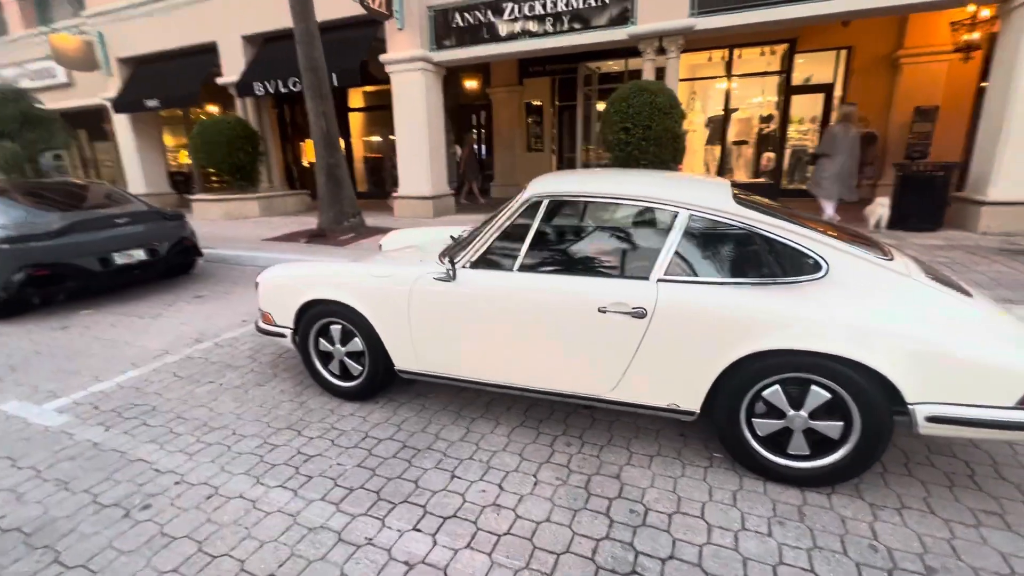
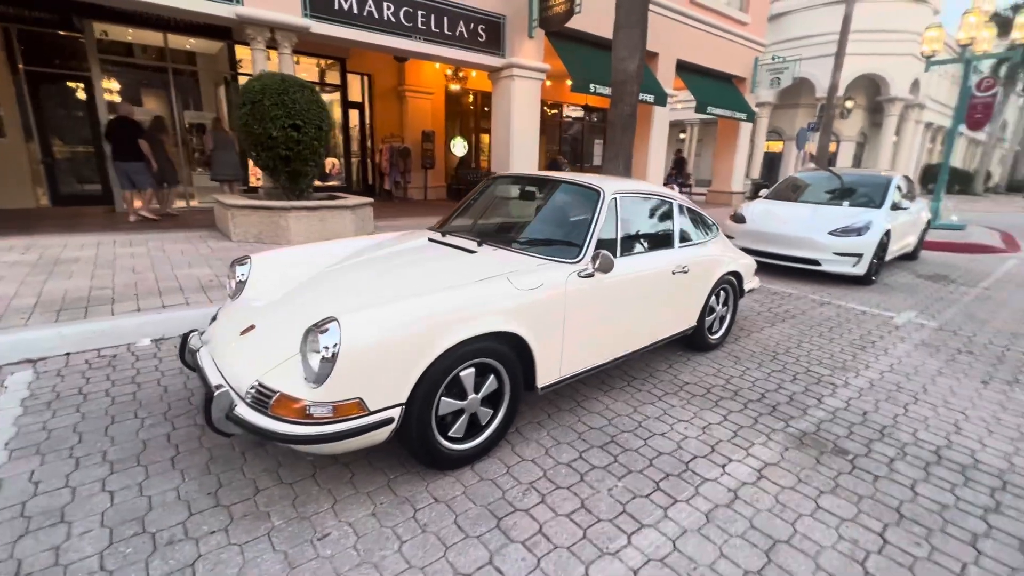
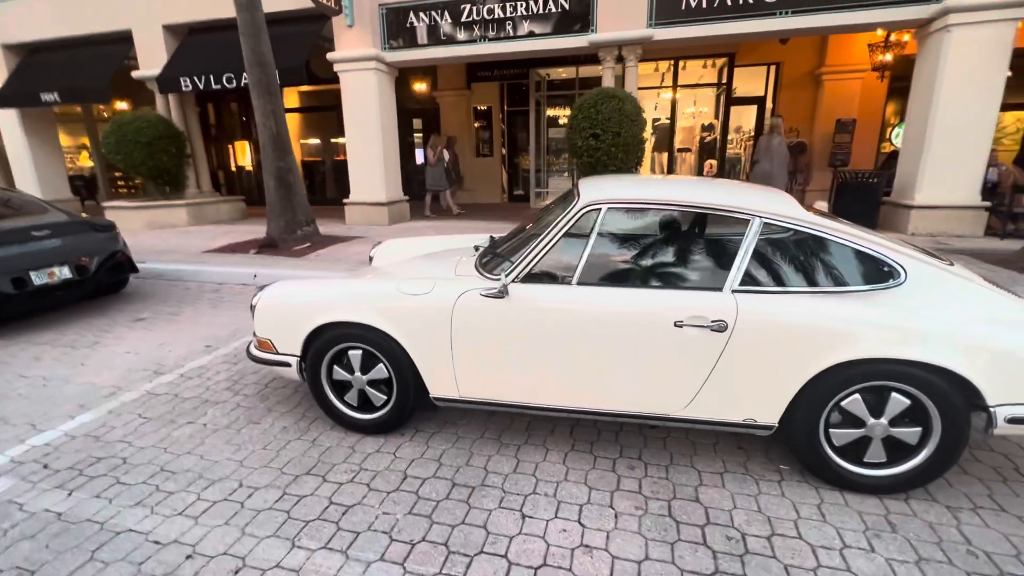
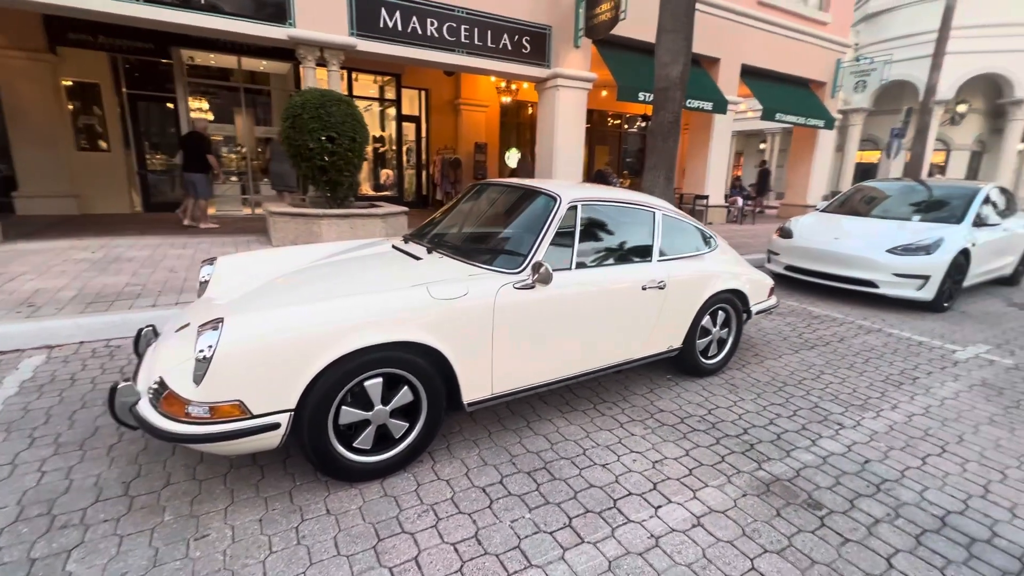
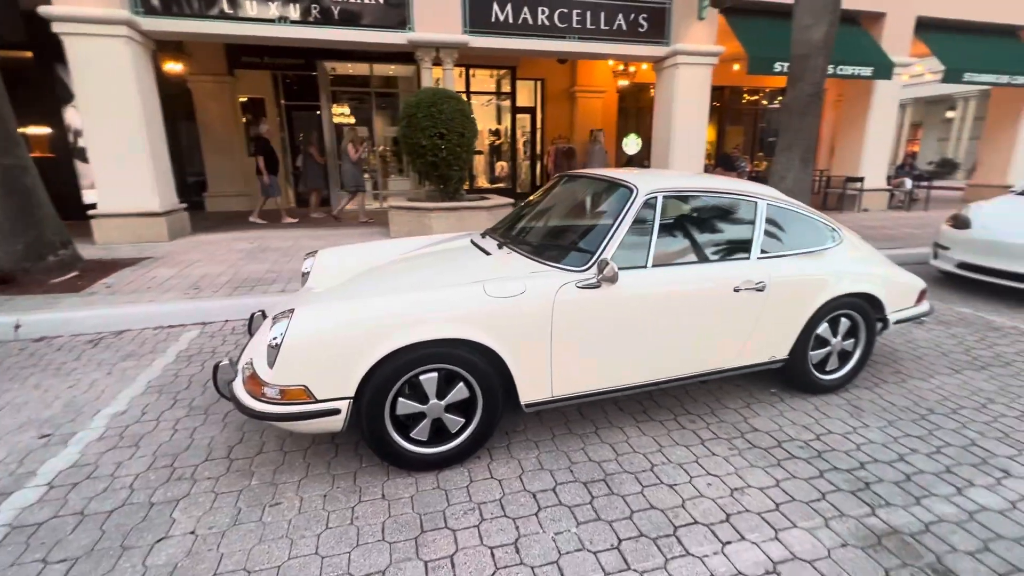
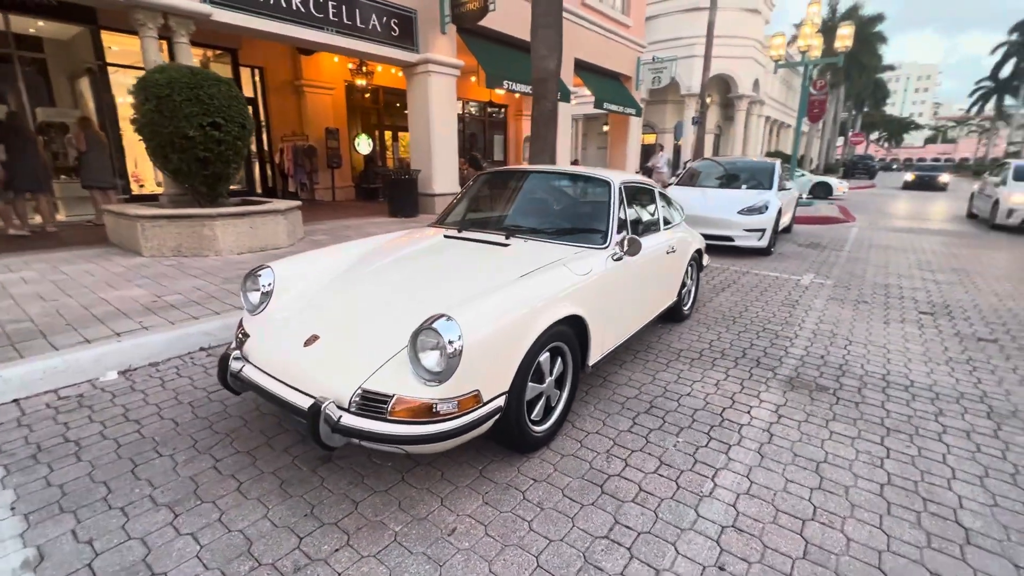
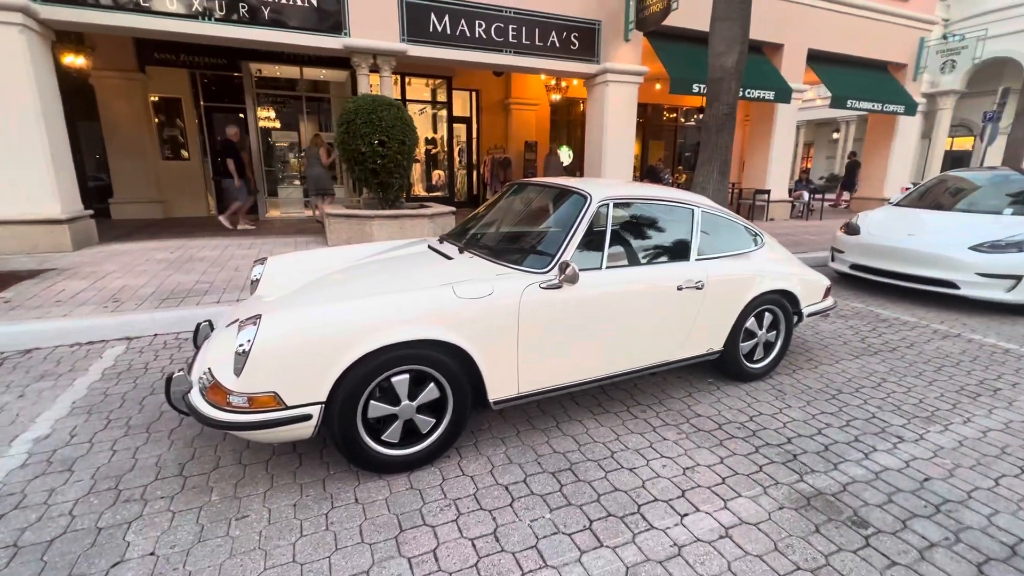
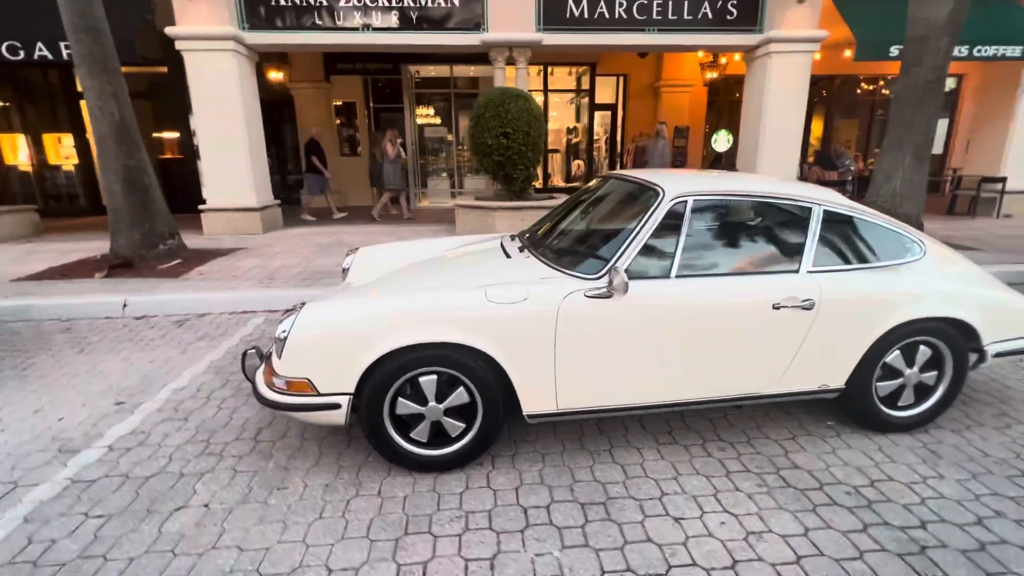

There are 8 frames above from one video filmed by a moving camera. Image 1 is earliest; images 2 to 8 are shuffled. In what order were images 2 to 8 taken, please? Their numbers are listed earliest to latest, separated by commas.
3, 8, 5, 7, 4, 2, 6
